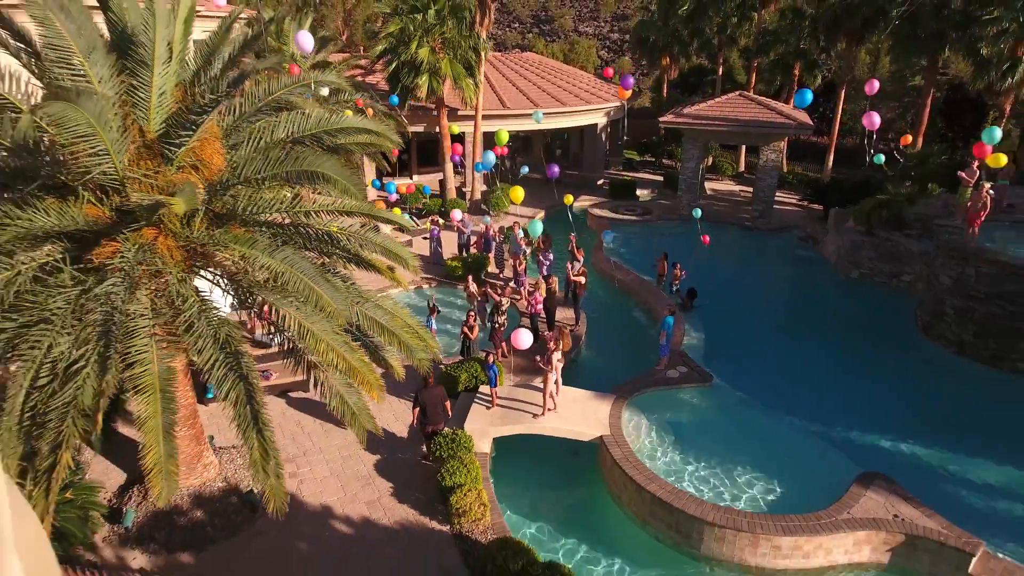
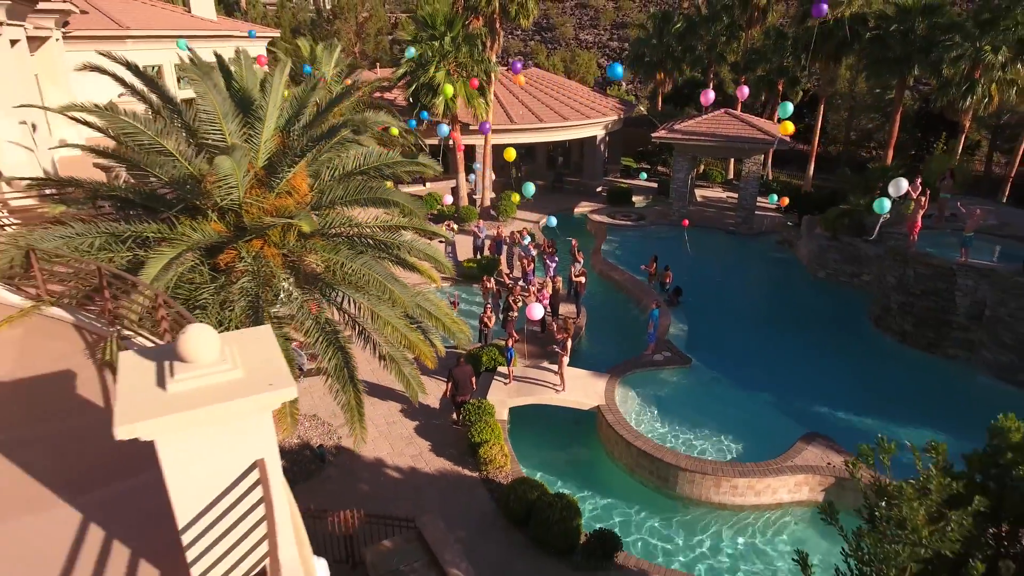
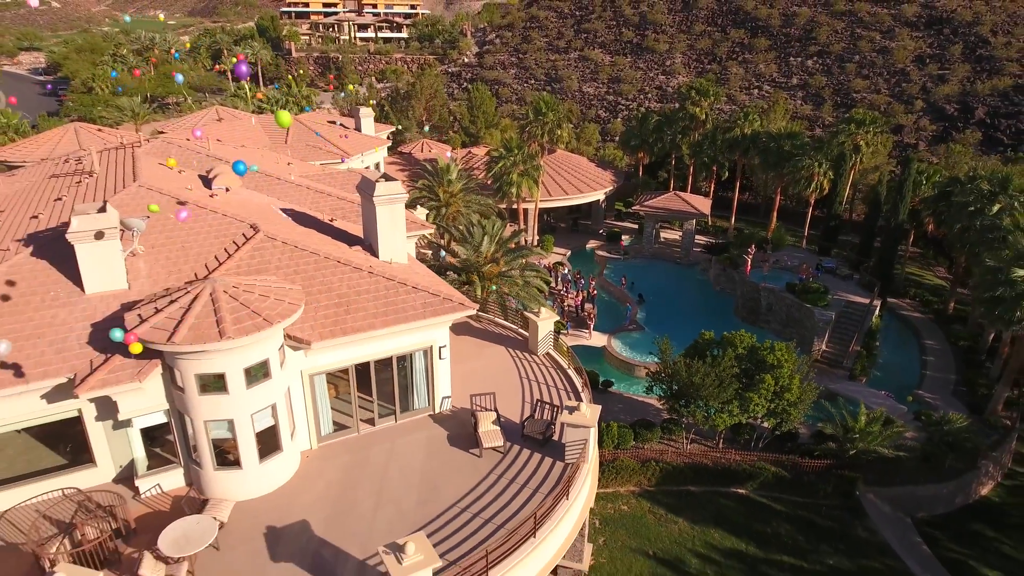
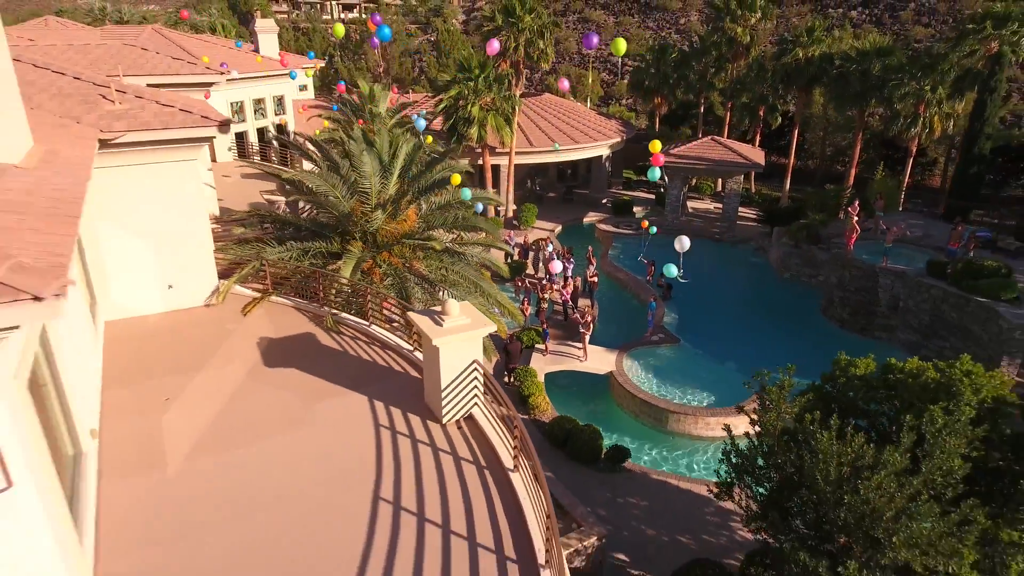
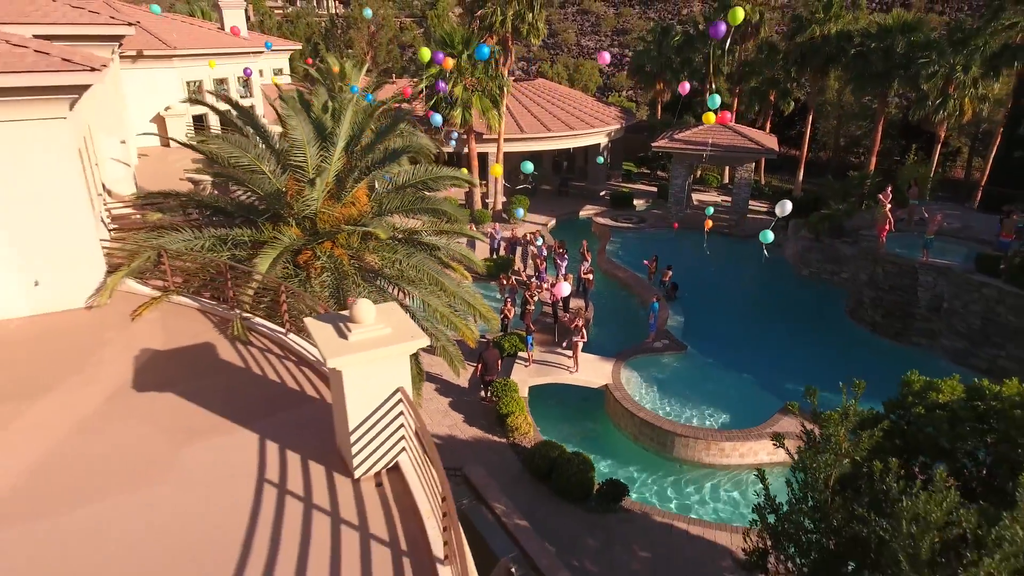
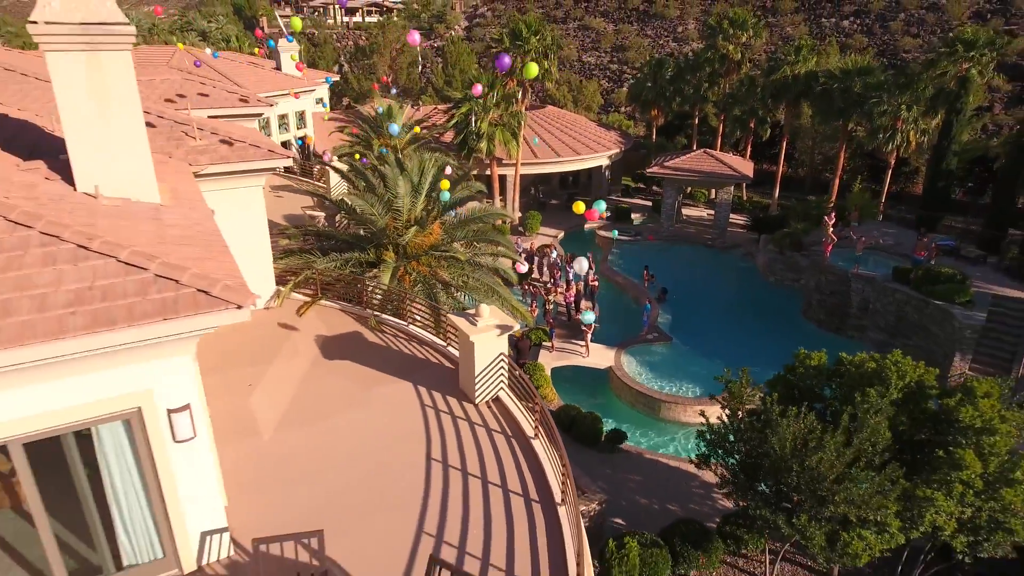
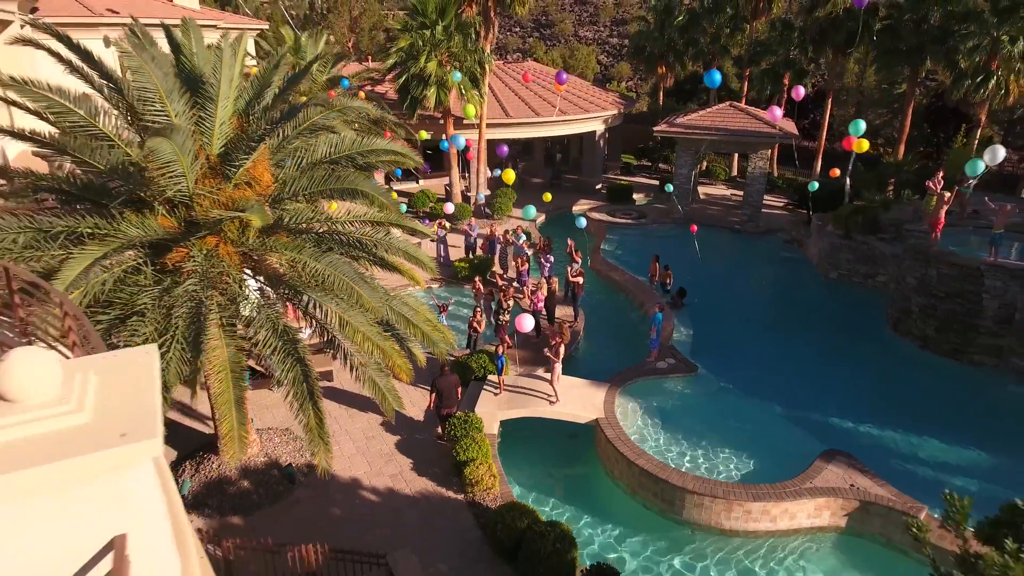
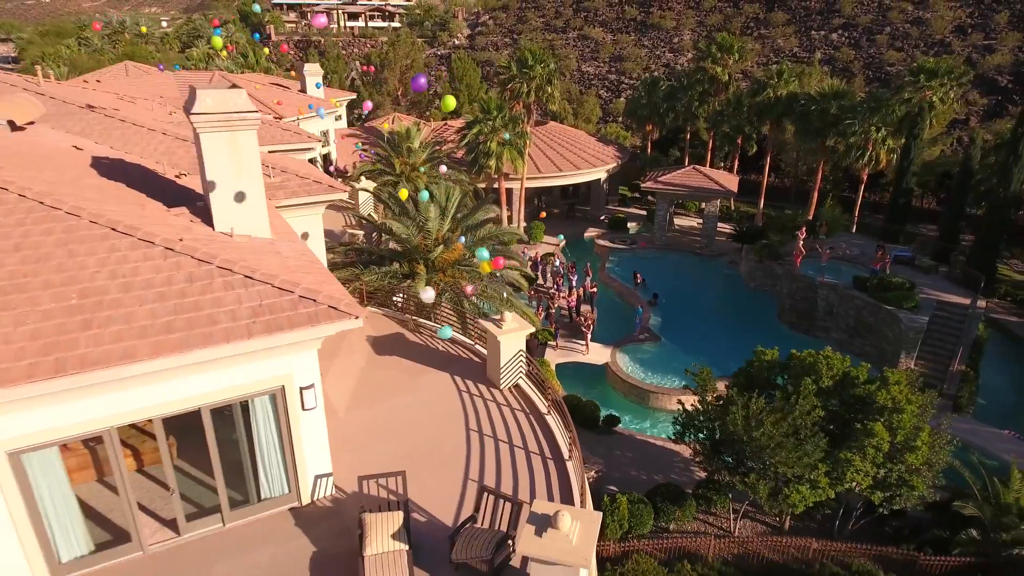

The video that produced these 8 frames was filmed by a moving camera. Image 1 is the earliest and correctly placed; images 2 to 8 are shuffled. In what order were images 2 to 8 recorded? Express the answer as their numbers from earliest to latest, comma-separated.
7, 2, 5, 4, 6, 8, 3
